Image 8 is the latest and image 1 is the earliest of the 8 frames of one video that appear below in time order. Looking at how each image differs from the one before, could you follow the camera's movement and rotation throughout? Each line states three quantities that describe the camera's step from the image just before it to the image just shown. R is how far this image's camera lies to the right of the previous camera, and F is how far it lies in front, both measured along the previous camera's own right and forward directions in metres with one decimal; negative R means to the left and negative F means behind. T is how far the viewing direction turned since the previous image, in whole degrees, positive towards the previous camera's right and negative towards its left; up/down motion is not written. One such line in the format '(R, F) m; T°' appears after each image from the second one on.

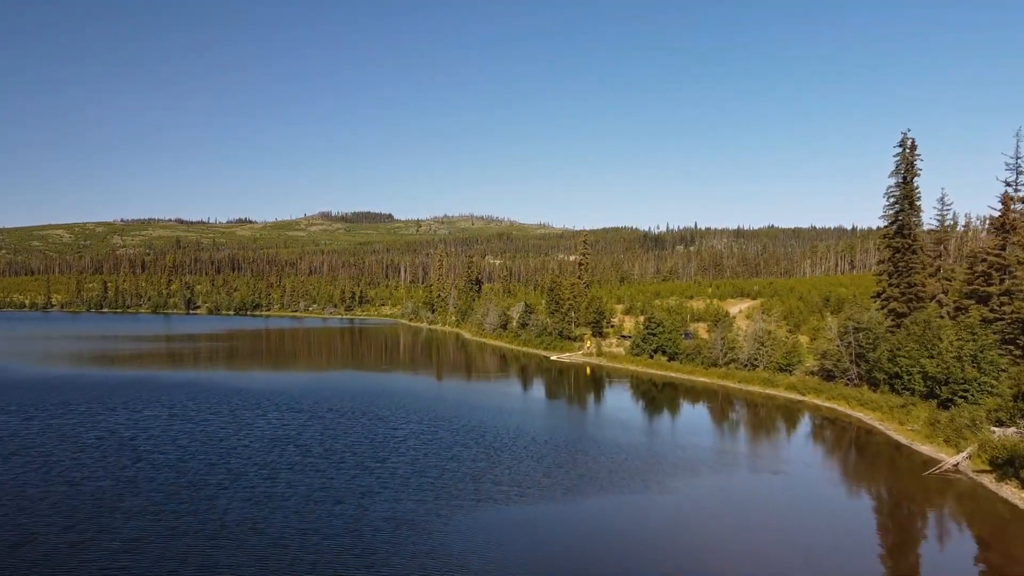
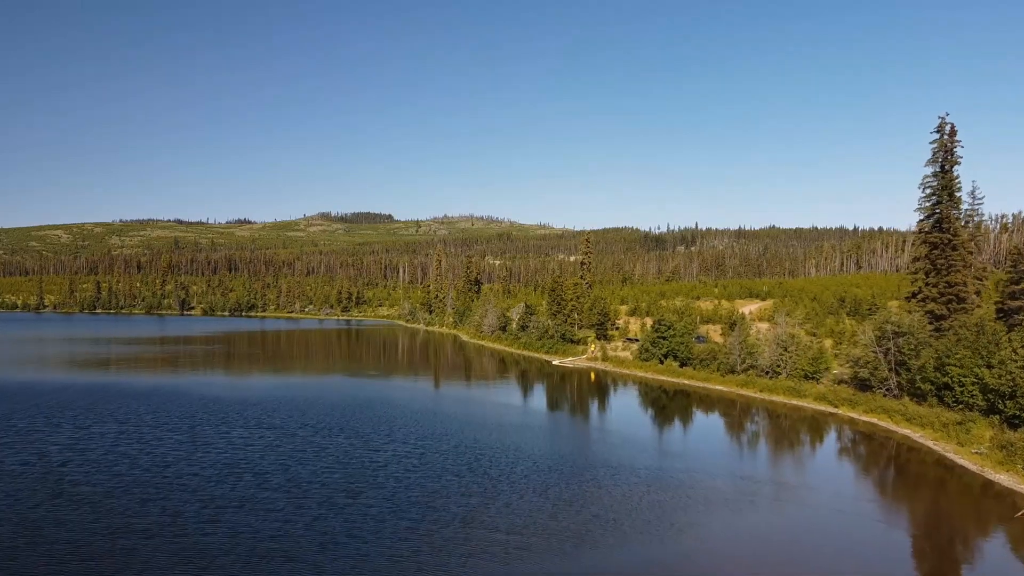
(+0.1, +5.3) m; 0°
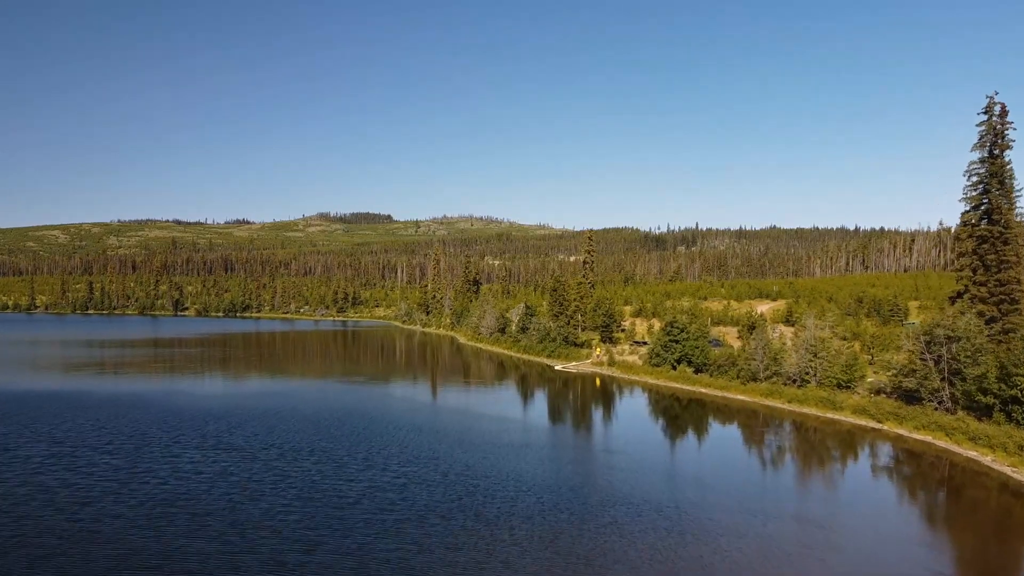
(0.0, +5.6) m; 0°
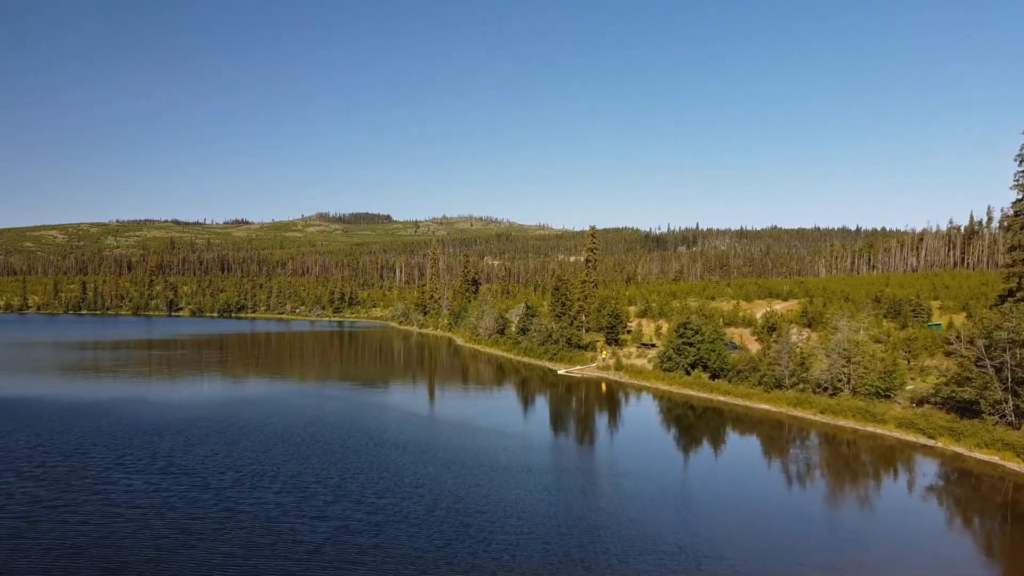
(0.0, +5.1) m; 0°
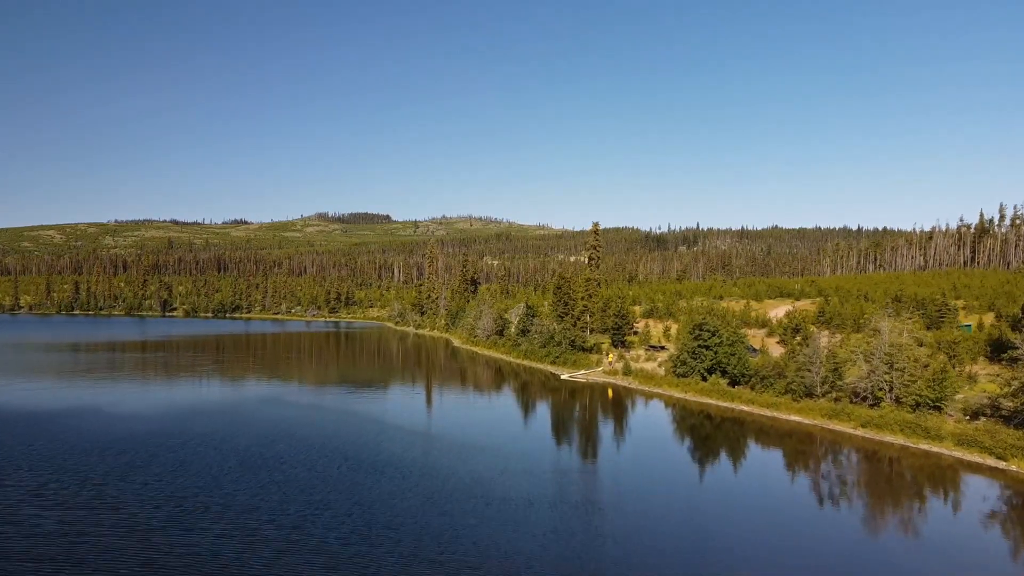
(0.0, +5.2) m; 0°
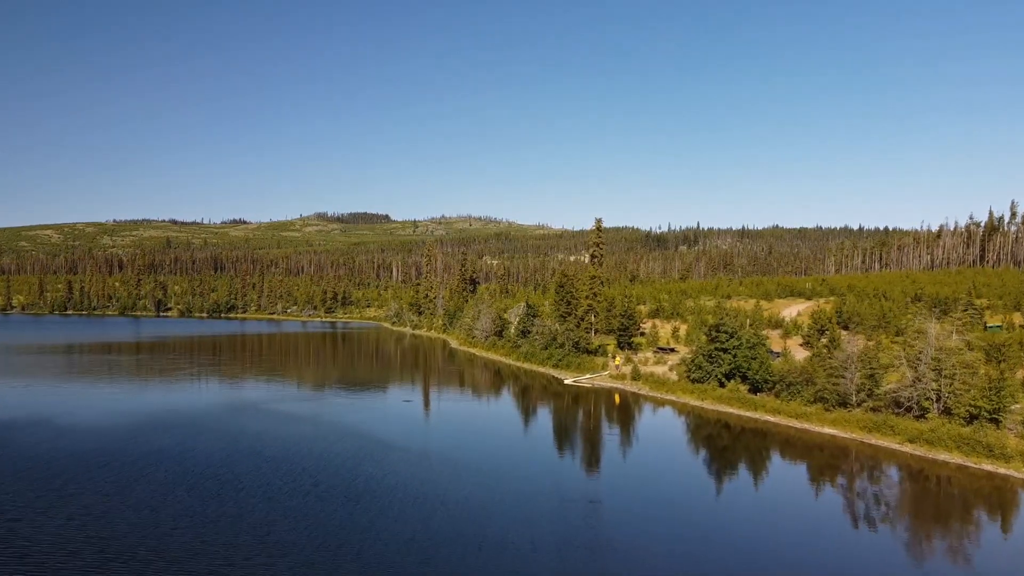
(0.0, +4.6) m; 0°
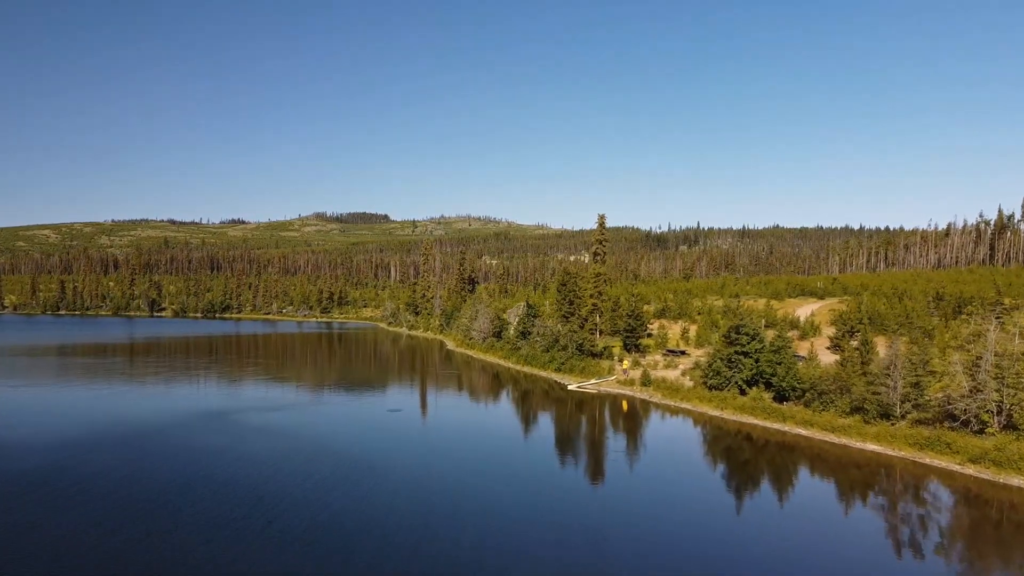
(0.0, +4.6) m; 0°
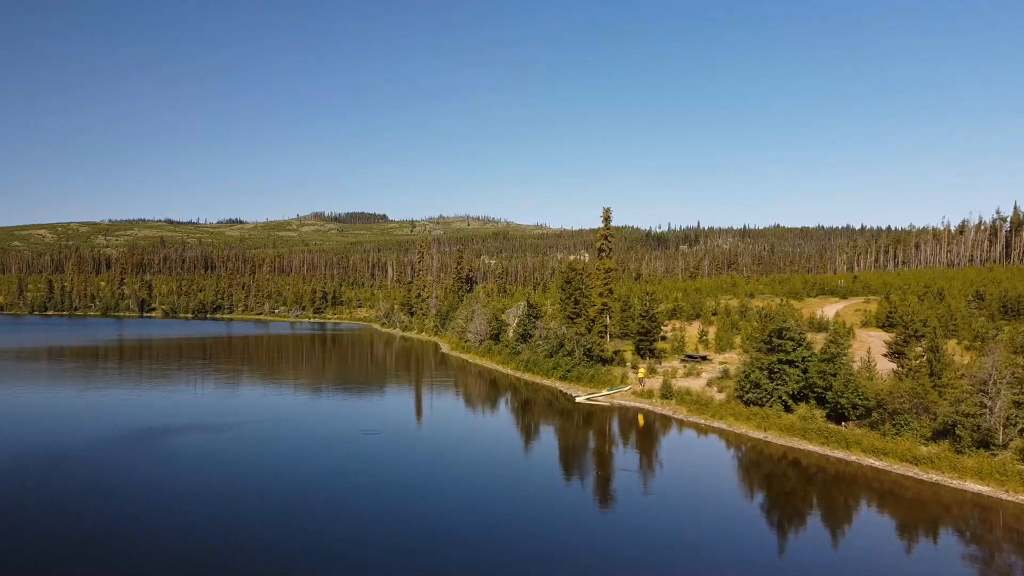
(0.0, +7.4) m; 0°
